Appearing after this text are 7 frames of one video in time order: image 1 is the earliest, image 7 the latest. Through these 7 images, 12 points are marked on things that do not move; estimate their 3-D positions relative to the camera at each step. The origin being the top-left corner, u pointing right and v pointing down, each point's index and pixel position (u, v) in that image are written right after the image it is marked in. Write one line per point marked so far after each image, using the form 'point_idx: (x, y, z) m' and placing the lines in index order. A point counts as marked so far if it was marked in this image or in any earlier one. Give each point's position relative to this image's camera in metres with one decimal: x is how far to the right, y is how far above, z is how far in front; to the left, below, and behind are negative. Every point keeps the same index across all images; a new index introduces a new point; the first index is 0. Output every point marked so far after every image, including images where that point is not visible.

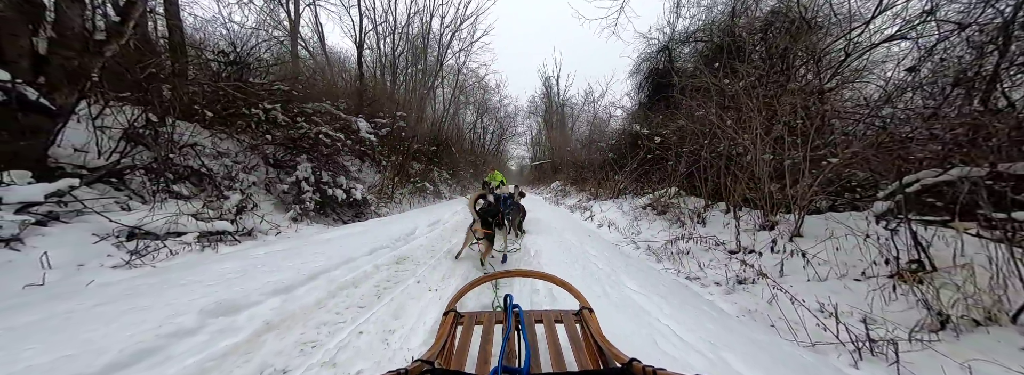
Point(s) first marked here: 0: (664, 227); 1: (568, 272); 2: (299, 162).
0: (+3.1, -0.8, +4.8) m
1: (+0.8, -1.1, +3.2) m
2: (-6.0, +0.7, +6.6) m
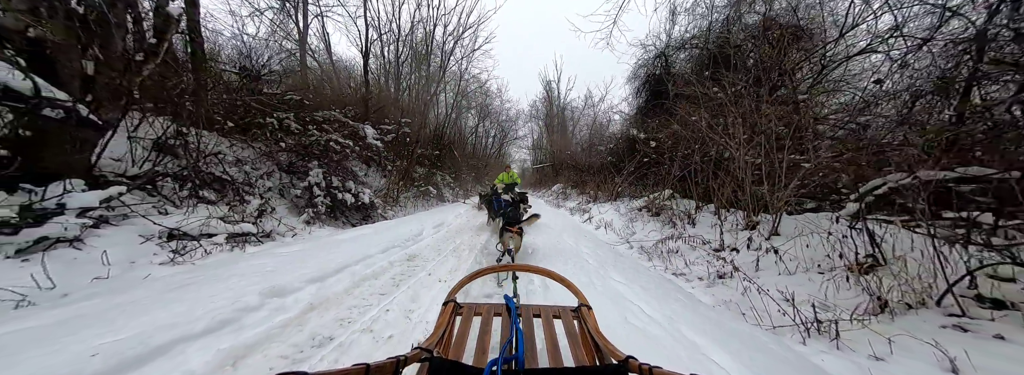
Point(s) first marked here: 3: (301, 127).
0: (+3.1, -0.8, +5.0) m
1: (+0.8, -1.2, +3.4) m
2: (-6.0, +0.6, +7.0) m
3: (-6.3, +1.8, +7.0) m
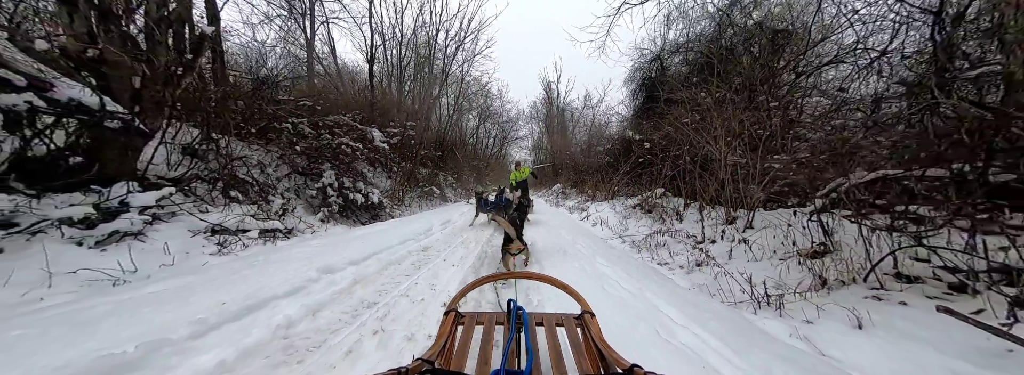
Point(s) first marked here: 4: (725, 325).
0: (+3.1, -0.8, +5.4) m
1: (+0.8, -1.2, +3.8) m
2: (-5.9, +0.6, +7.4) m
3: (-6.2, +1.8, +7.4) m
4: (+1.7, -1.1, +1.9) m
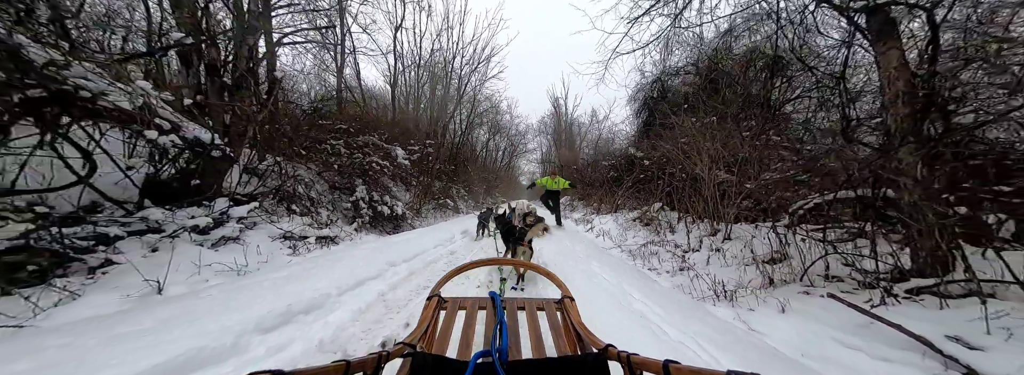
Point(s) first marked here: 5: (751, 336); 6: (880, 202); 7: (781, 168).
0: (+3.4, -1.2, +6.0) m
1: (+1.0, -1.5, +4.4) m
2: (-5.6, +0.1, +8.4) m
3: (-5.9, +1.3, +8.4) m
4: (+1.9, -1.4, +2.5) m
5: (+2.2, -1.3, +2.1) m
6: (+3.7, -0.2, +2.3) m
7: (+3.9, +0.3, +3.4) m
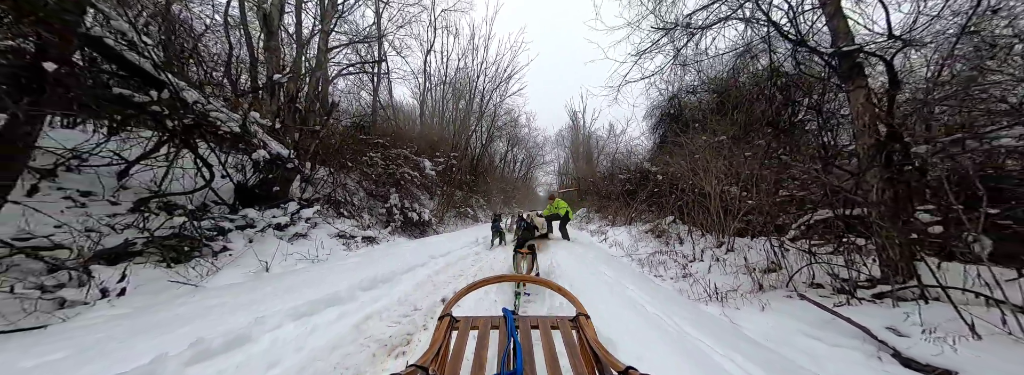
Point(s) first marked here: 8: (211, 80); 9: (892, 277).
0: (+3.8, -1.6, +6.3) m
1: (+1.3, -1.7, +4.9) m
2: (-4.9, -0.2, +9.4) m
3: (-5.2, +1.0, +9.5) m
4: (+2.1, -1.5, +2.9) m
5: (+2.3, -1.5, +2.4) m
6: (+3.9, -0.4, +2.7) m
7: (+4.1, 0.0, +3.7) m
8: (-5.7, +2.0, +4.4) m
9: (+3.9, -0.9, +2.4) m
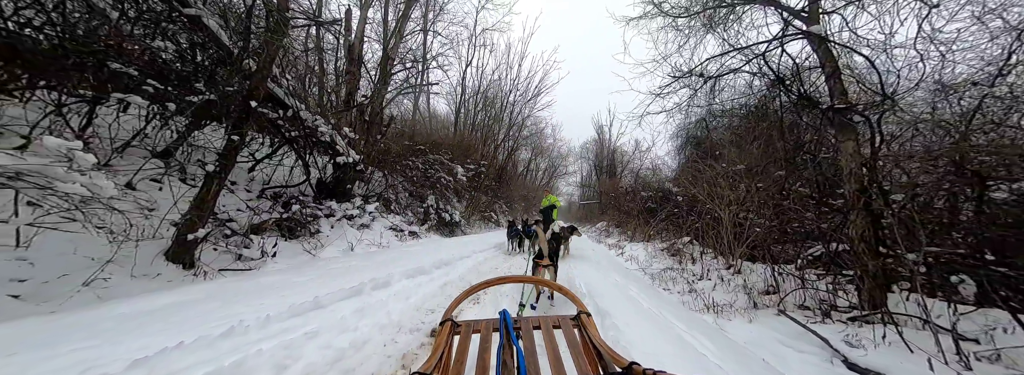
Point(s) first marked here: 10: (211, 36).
0: (+4.5, -2.2, +6.6) m
1: (+1.9, -2.1, +5.5) m
2: (-3.9, -0.3, +10.5) m
3: (-4.0, +0.9, +10.7) m
4: (+2.4, -1.9, +3.4) m
5: (+2.7, -1.8, +3.0) m
6: (+4.3, -0.9, +3.1) m
7: (+4.7, -0.5, +4.1) m
8: (-4.9, +2.2, +5.7) m
9: (+4.3, -1.4, +2.8) m
10: (-4.2, +2.1, +3.3) m
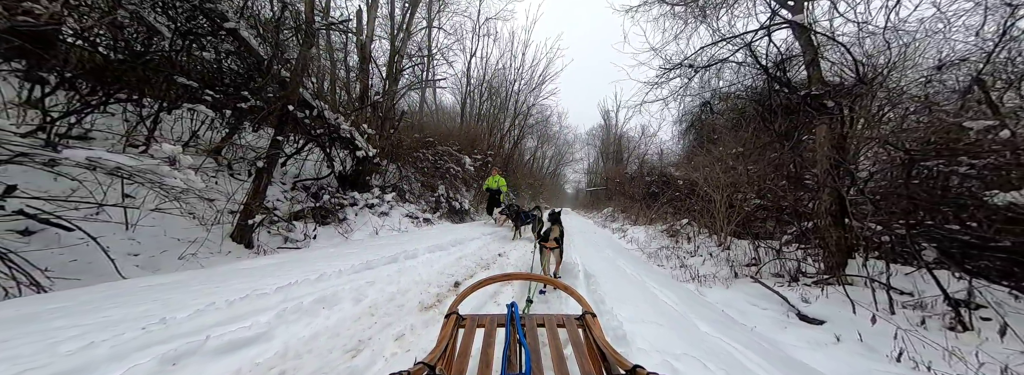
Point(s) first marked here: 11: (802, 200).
0: (+4.7, -1.7, +7.0) m
1: (+2.0, -1.7, +6.0) m
2: (-3.6, +0.2, +11.1) m
3: (-3.8, +1.4, +11.2) m
4: (+2.5, -1.6, +3.9) m
5: (+2.7, -1.6, +3.4) m
6: (+4.4, -0.6, +3.4) m
7: (+4.8, -0.2, +4.4) m
8: (-4.8, +2.4, +6.2) m
9: (+4.3, -1.1, +3.2) m
10: (-4.2, +2.2, +3.7) m
11: (+4.5, -0.2, +3.7) m
